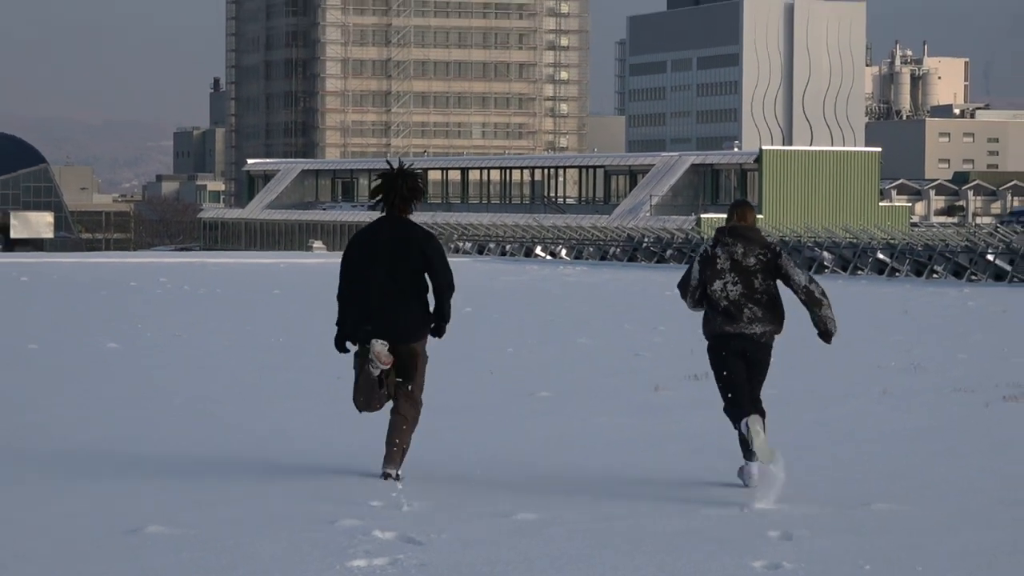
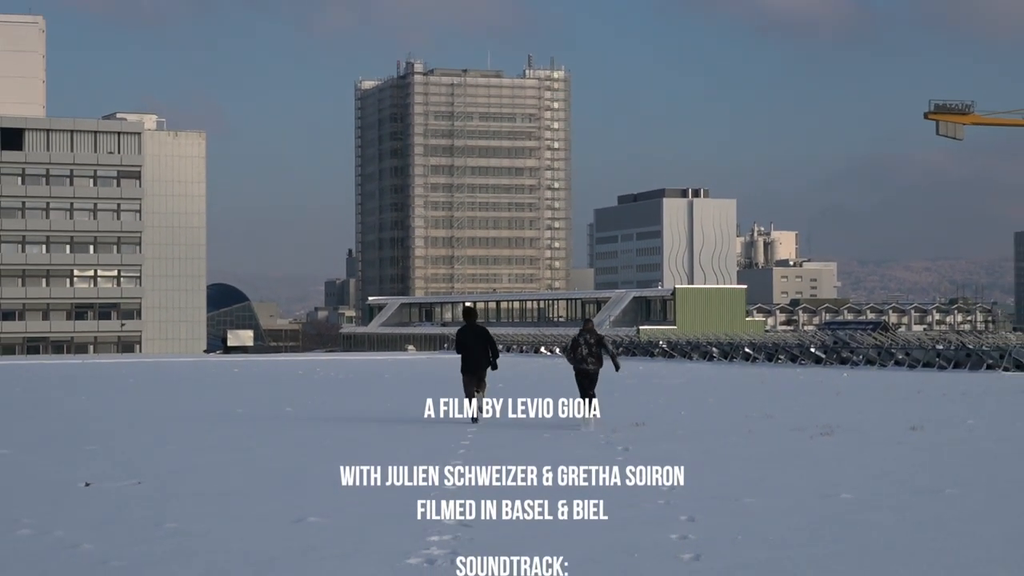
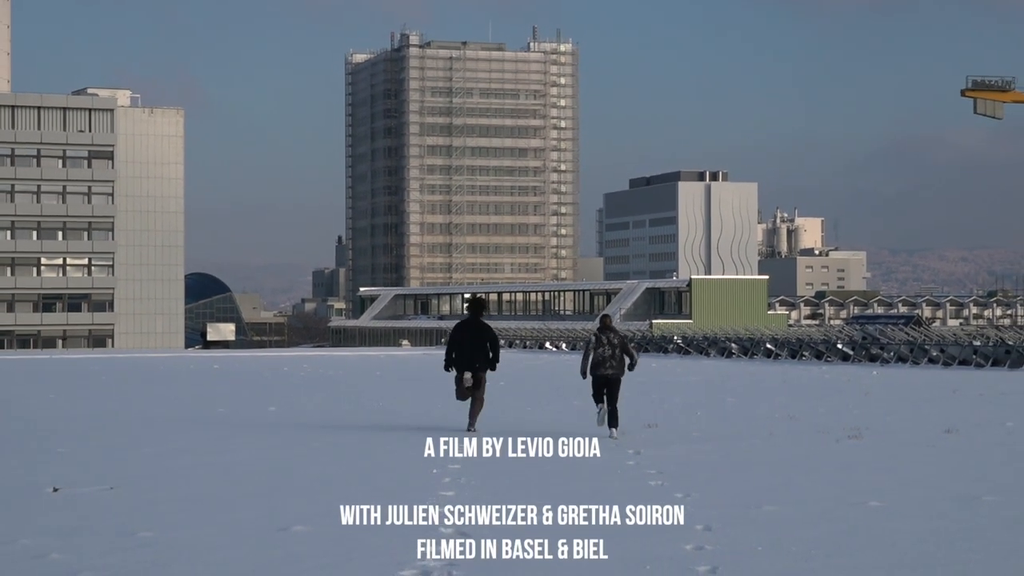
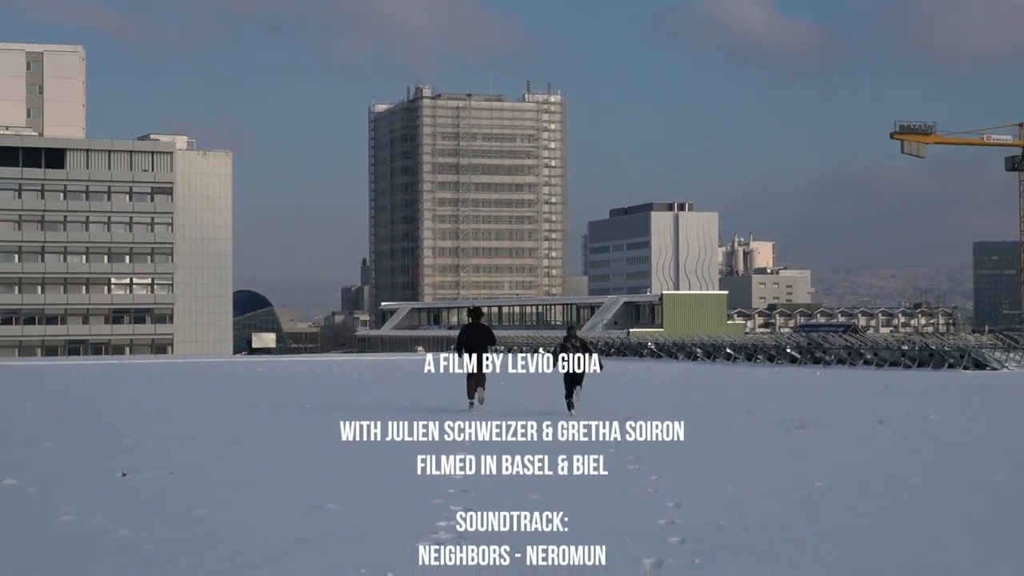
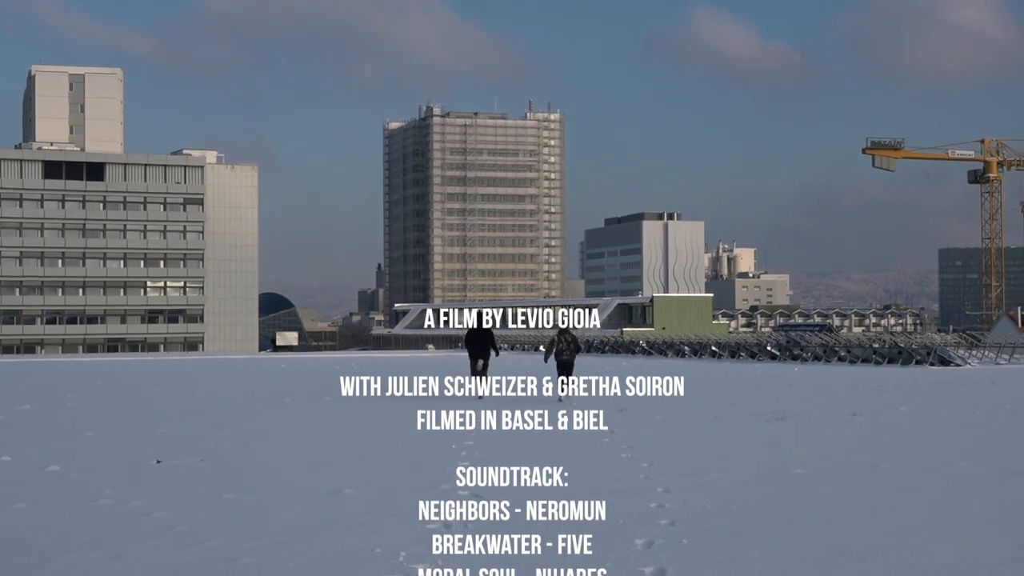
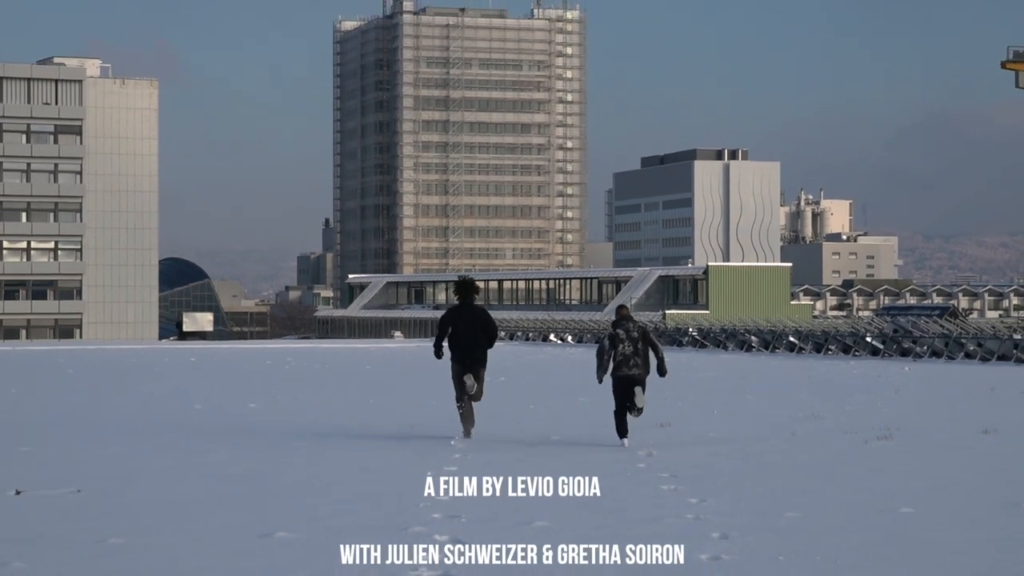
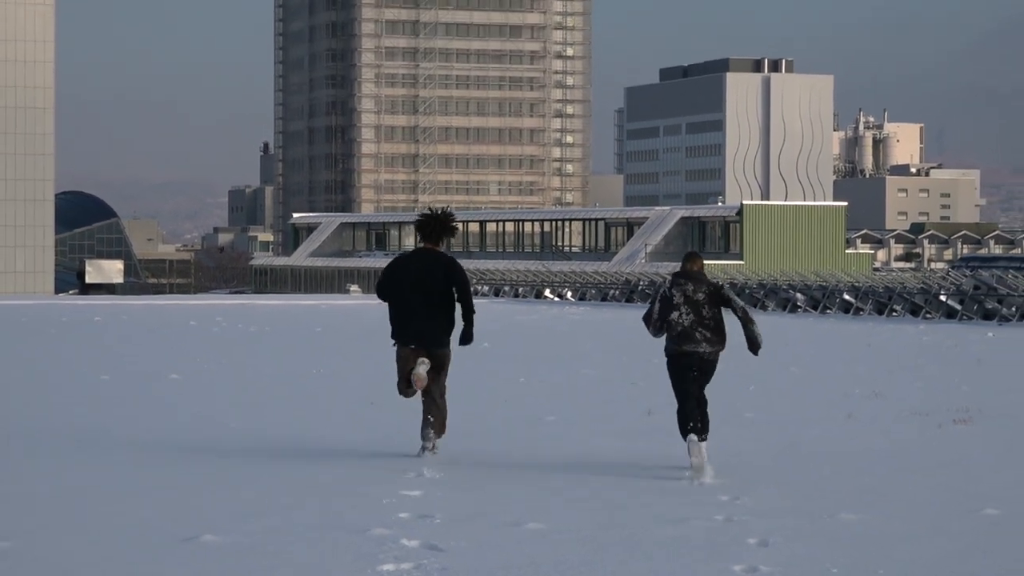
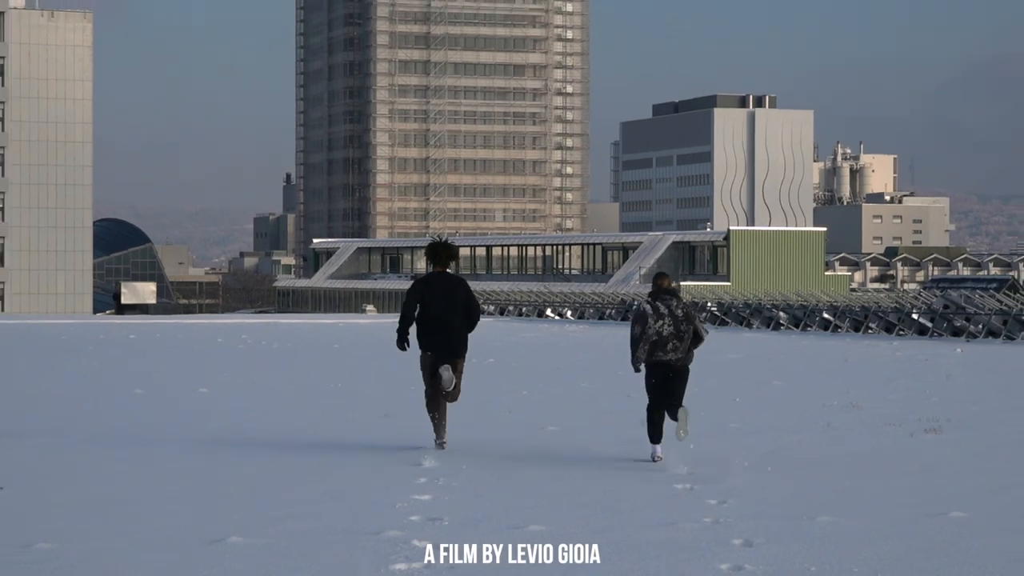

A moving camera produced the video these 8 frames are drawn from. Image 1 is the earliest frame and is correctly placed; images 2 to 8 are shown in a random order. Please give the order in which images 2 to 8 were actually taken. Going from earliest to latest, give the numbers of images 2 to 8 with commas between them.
7, 8, 6, 3, 2, 4, 5
